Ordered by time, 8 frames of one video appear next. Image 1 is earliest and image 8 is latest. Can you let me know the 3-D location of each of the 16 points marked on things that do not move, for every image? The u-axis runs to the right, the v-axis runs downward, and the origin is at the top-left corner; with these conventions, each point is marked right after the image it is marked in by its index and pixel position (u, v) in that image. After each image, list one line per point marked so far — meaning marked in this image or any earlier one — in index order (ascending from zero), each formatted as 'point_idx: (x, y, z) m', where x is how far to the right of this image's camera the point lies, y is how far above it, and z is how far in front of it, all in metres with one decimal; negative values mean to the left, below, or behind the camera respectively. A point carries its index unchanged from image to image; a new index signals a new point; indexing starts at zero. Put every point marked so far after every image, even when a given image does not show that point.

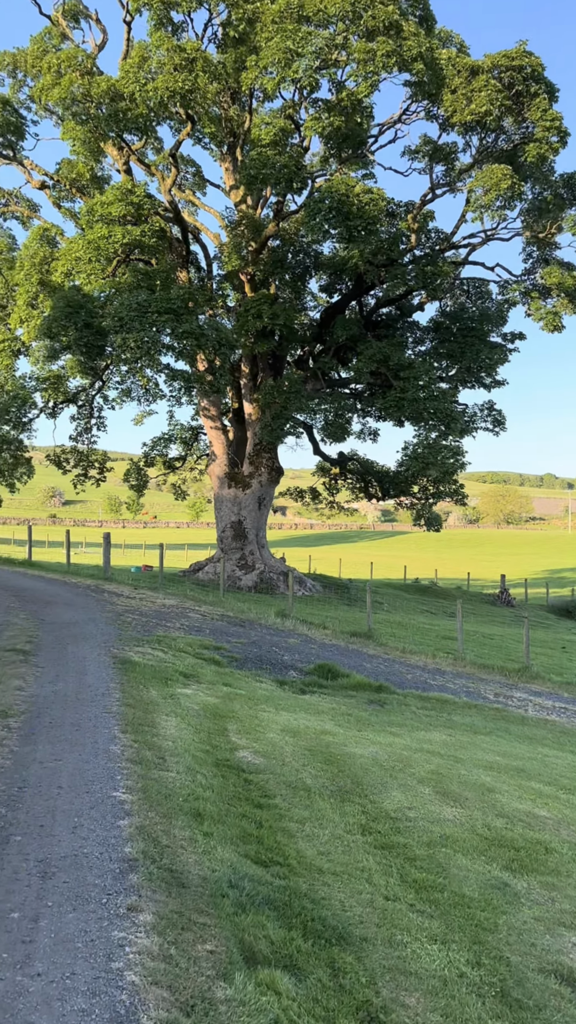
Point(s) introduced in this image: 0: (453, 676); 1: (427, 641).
0: (+2.8, -2.9, +12.8) m
1: (+3.1, -2.9, +16.7) m
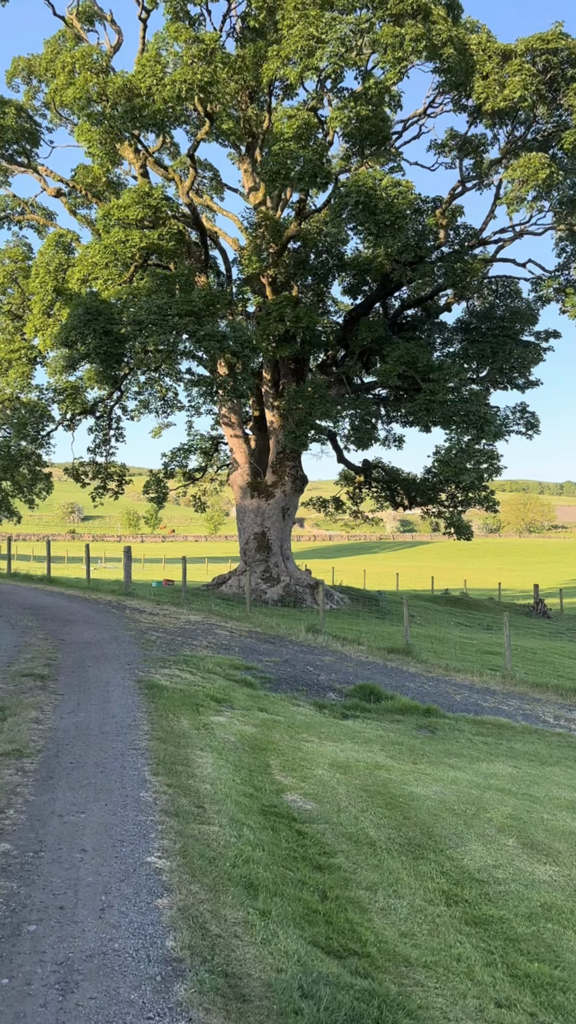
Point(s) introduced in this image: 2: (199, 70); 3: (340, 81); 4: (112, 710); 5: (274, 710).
0: (+3.3, -2.9, +11.8) m
1: (+3.7, -3.0, +15.7) m
2: (-2.0, +10.0, +17.3) m
3: (+1.2, +9.7, +17.3) m
4: (-1.8, -2.0, +7.7) m
5: (-0.2, -2.4, +9.3) m
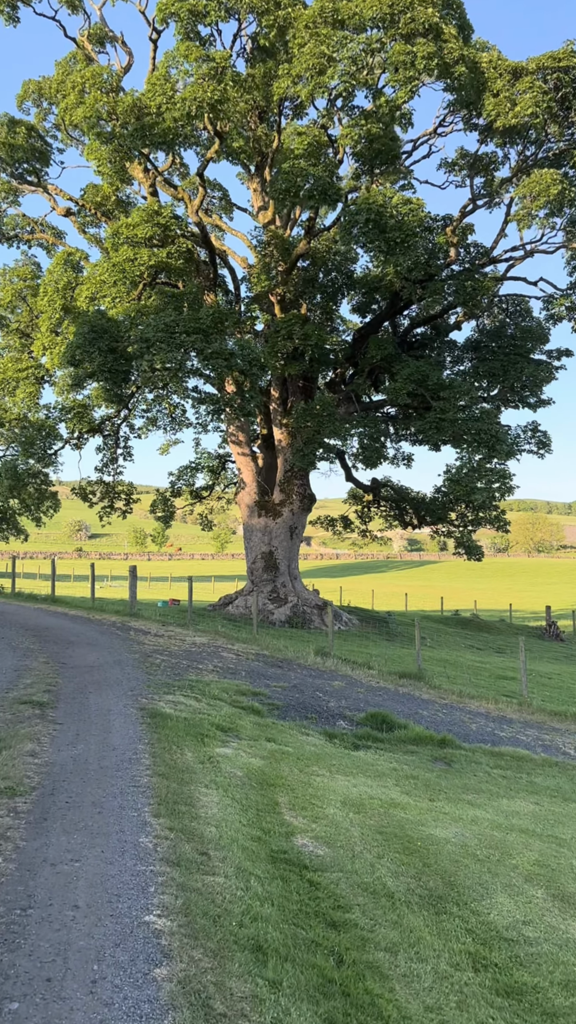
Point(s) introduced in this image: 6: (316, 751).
0: (+3.5, -3.3, +11.4) m
1: (+3.9, -3.5, +15.2) m
2: (-1.8, +9.6, +17.2) m
3: (+1.4, +9.3, +17.1) m
4: (-1.7, -2.2, +7.3) m
5: (-0.1, -2.7, +8.9) m
6: (+0.3, -2.7, +8.8) m
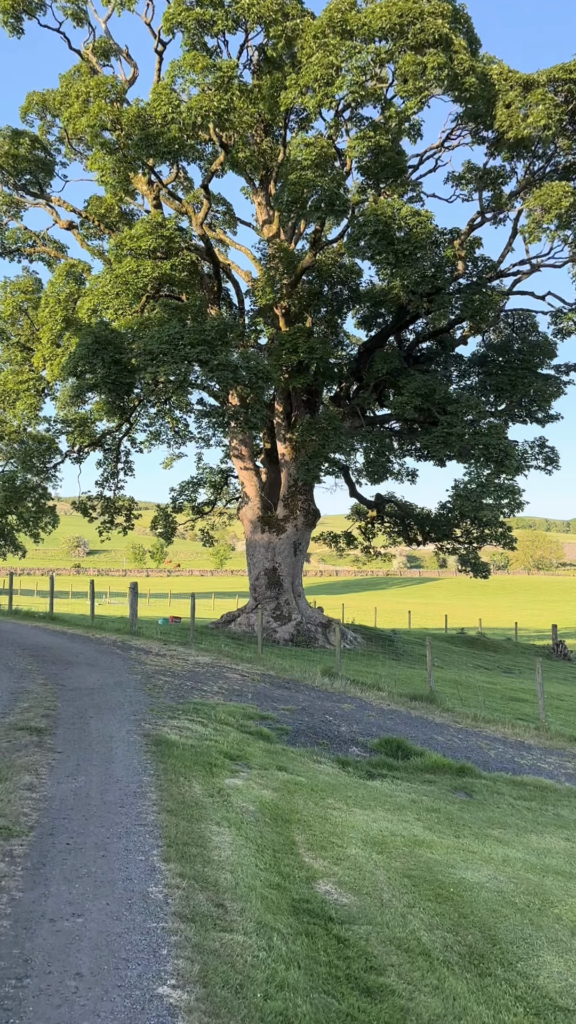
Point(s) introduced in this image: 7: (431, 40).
0: (+3.6, -3.5, +10.9) m
1: (+4.0, -3.8, +14.7) m
2: (-1.6, +9.2, +16.9) m
3: (+1.6, +8.9, +16.9) m
4: (-1.5, -2.3, +6.8) m
5: (+0.1, -2.8, +8.4) m
6: (+0.5, -2.9, +8.3) m
7: (+3.0, +10.1, +16.2) m
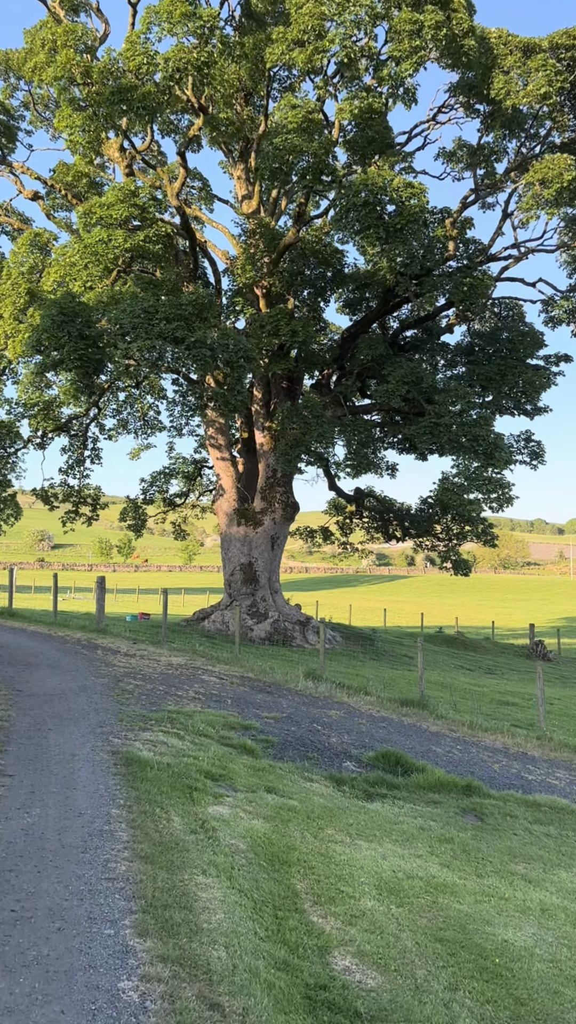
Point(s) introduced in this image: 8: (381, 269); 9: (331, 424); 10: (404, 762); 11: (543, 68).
0: (+3.4, -3.4, +9.9) m
1: (+3.7, -3.6, +13.8) m
2: (-1.9, +9.4, +15.7) m
3: (+1.3, +9.1, +15.8) m
4: (-1.6, -2.2, +5.6) m
5: (0.0, -2.7, +7.3) m
6: (+0.4, -2.8, +7.2) m
7: (+2.8, +10.2, +15.2) m
8: (+2.4, +6.2, +19.5) m
9: (+1.1, +2.3, +19.6) m
10: (+1.4, -3.0, +9.1) m
11: (+5.3, +9.2, +15.9) m
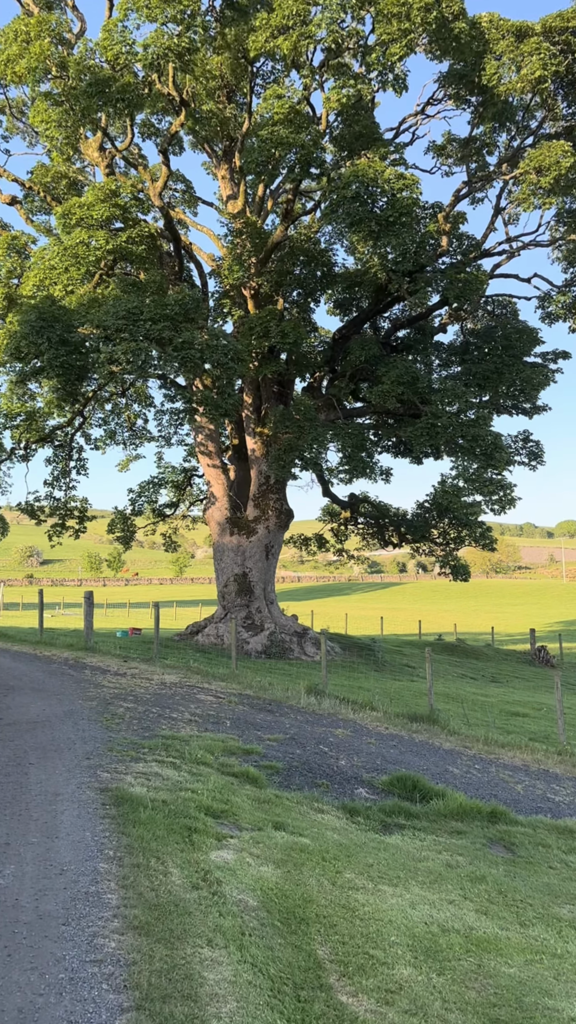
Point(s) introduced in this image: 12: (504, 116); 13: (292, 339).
0: (+3.4, -3.4, +9.2) m
1: (+3.7, -3.7, +13.0) m
2: (-2.2, +9.3, +15.1) m
3: (+1.0, +9.0, +15.2) m
4: (-1.5, -2.2, +4.9) m
5: (+0.1, -2.7, +6.5) m
6: (+0.5, -2.8, +6.4) m
7: (+2.5, +10.1, +14.6) m
8: (+2.1, +6.1, +18.8) m
9: (+0.9, +2.1, +18.9) m
10: (+1.5, -3.0, +8.3) m
11: (+5.0, +9.2, +15.3) m
12: (+4.9, +8.8, +16.8) m
13: (+0.1, +4.2, +18.5) m
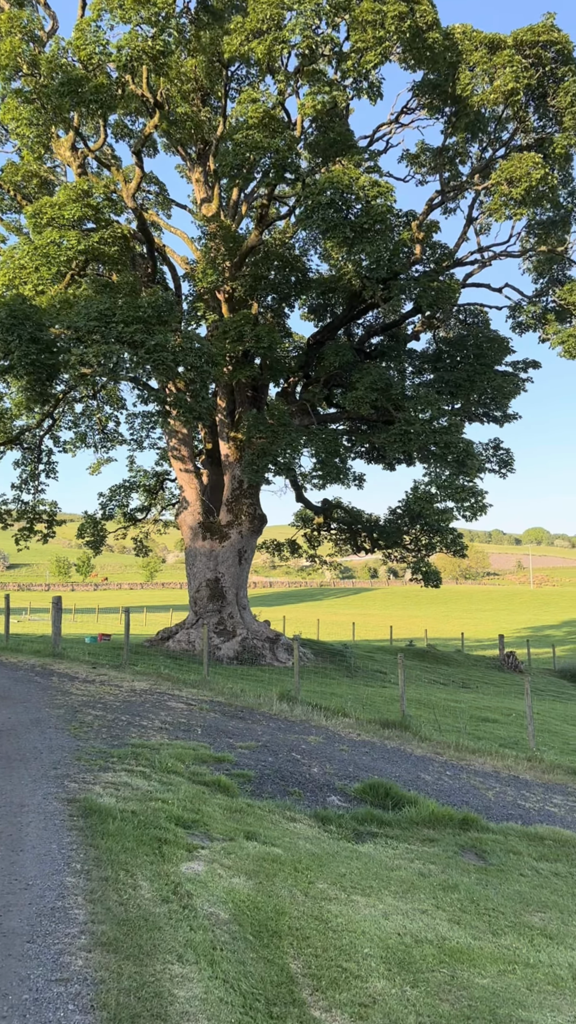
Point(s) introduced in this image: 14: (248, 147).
0: (+3.1, -3.5, +9.2) m
1: (+3.2, -3.8, +13.1) m
2: (-2.7, +9.2, +15.0) m
3: (+0.5, +8.8, +15.2) m
4: (-1.6, -2.2, +4.7) m
5: (-0.2, -2.8, +6.5) m
6: (+0.2, -2.8, +6.4) m
7: (+2.0, +10.0, +14.7) m
8: (+1.5, +5.9, +18.9) m
9: (+0.3, +2.0, +18.9) m
10: (+1.1, -3.1, +8.3) m
11: (+4.5, +9.0, +15.5) m
12: (+4.3, +8.6, +17.0) m
13: (-0.5, +4.0, +18.5) m
14: (-0.8, +7.7, +16.2) m
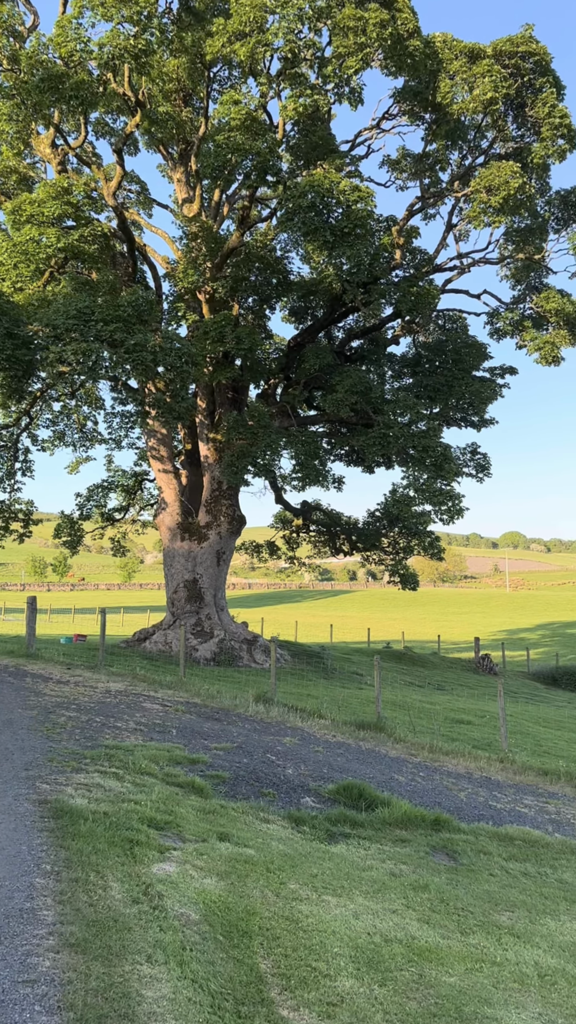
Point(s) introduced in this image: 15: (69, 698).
0: (+2.8, -3.5, +9.3) m
1: (+2.8, -3.8, +13.2) m
2: (-3.0, +9.2, +15.0) m
3: (+0.2, +8.8, +15.3) m
4: (-1.8, -2.2, +4.7) m
5: (-0.4, -2.8, +6.5) m
6: (0.0, -2.9, +6.4) m
7: (+1.7, +10.0, +14.8) m
8: (+1.0, +5.9, +19.0) m
9: (-0.3, +1.9, +18.9) m
10: (+0.9, -3.1, +8.4) m
11: (+4.1, +9.0, +15.7) m
12: (+3.9, +8.6, +17.1) m
13: (-1.0, +4.0, +18.5) m
14: (-1.2, +7.7, +16.2) m
15: (-3.2, -2.7, +11.1) m
